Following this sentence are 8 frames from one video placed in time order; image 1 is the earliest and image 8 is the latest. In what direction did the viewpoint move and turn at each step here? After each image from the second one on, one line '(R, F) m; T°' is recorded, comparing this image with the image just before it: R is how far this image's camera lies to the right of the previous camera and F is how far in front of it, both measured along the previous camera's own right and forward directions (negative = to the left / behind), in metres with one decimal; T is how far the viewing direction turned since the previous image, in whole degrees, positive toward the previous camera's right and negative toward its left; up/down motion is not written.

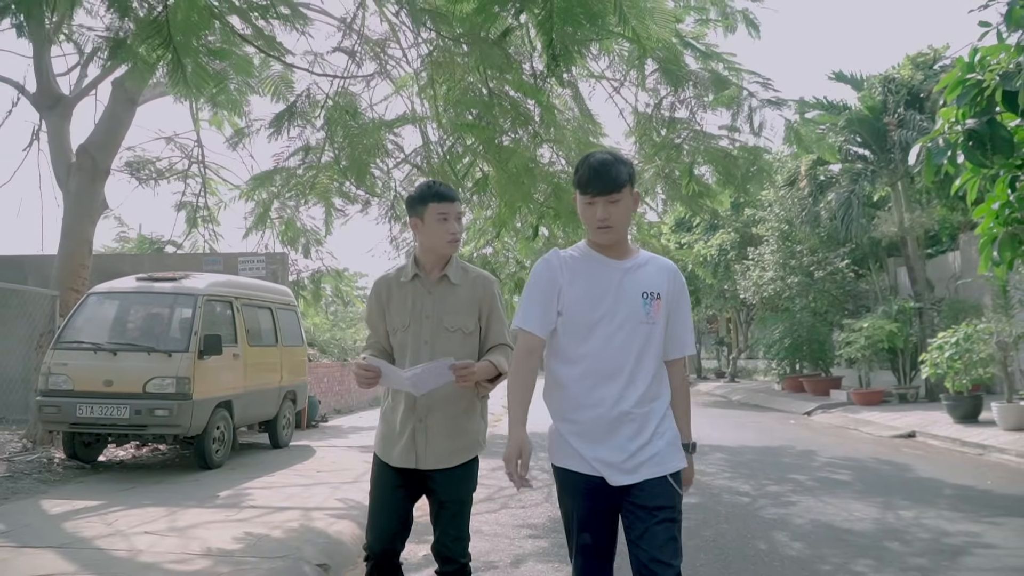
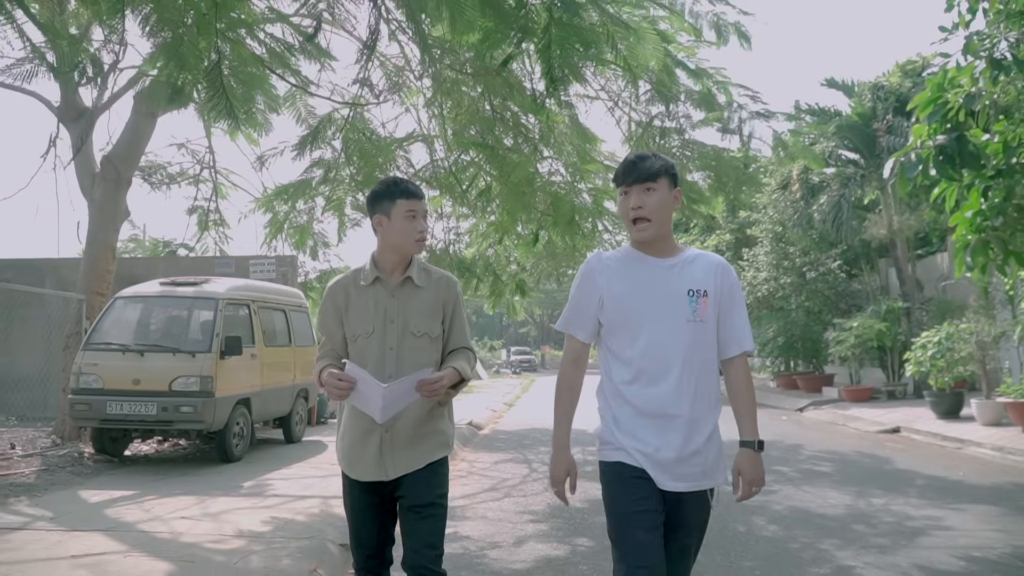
(0.0, -0.6) m; 0°
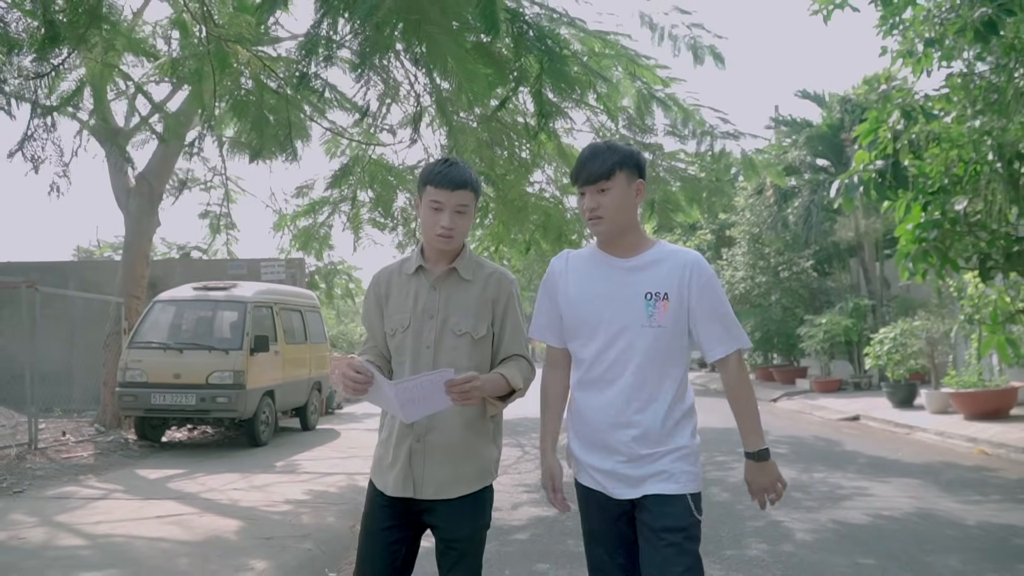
(-0.1, -1.3) m; +1°
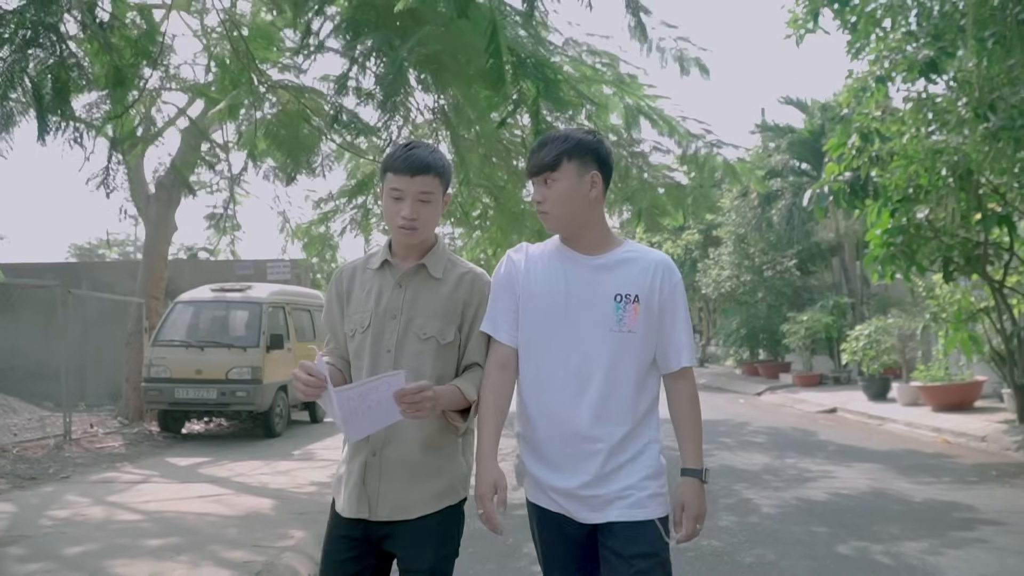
(-0.1, -0.8) m; +1°
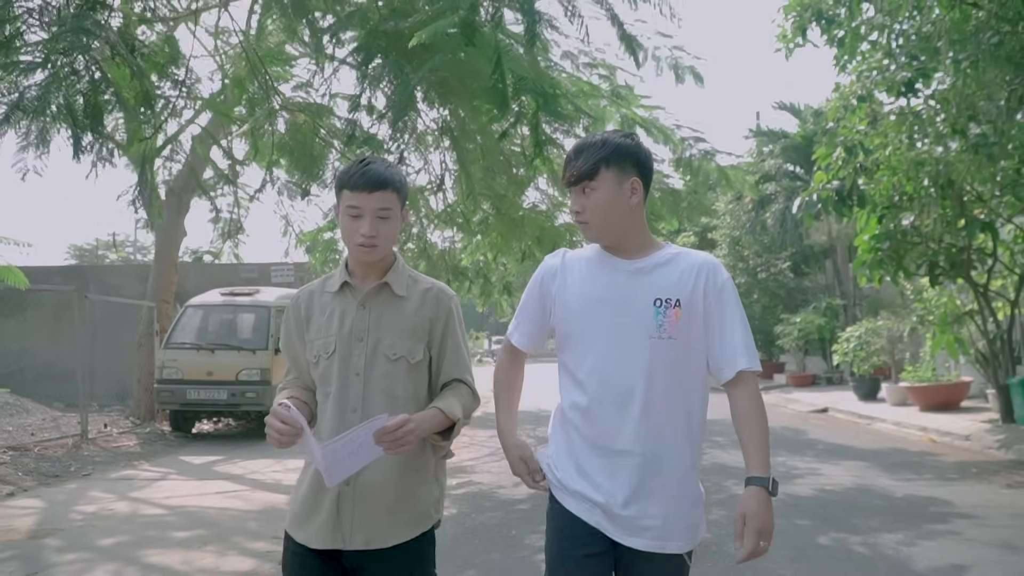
(0.0, -0.4) m; 0°
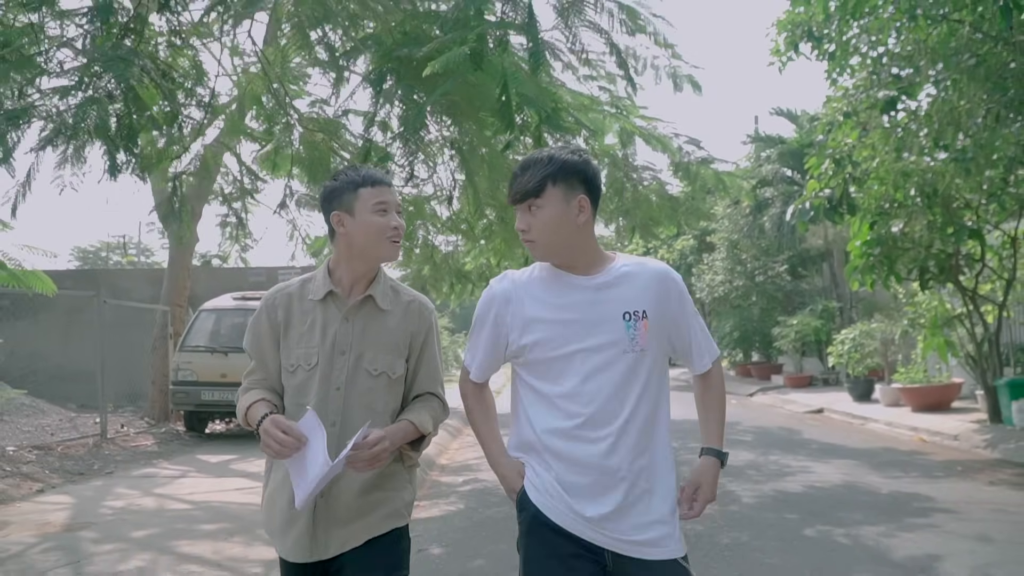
(0.0, -0.4) m; 0°
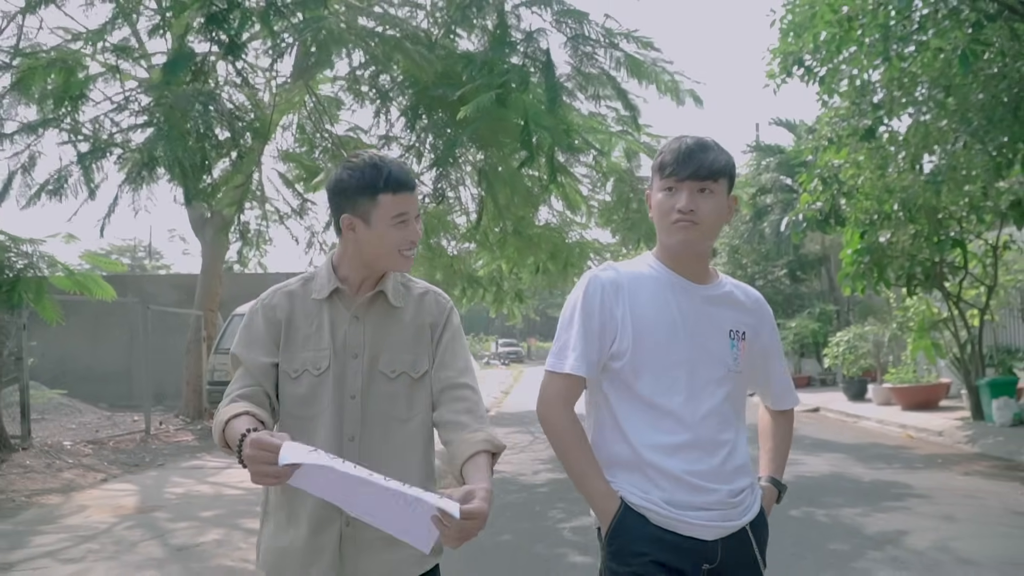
(-0.1, -0.9) m; 0°
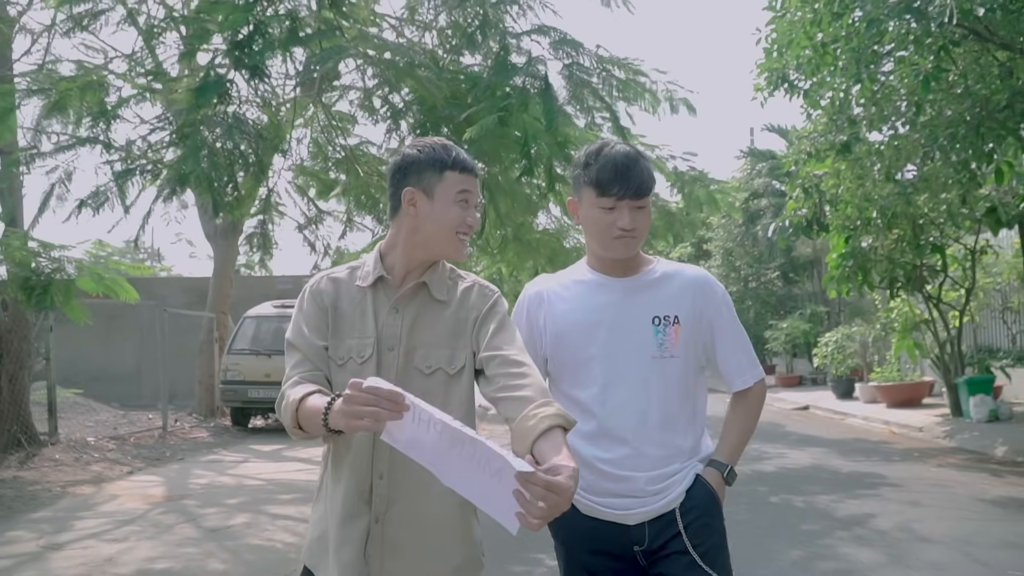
(0.0, -0.6) m; 0°
